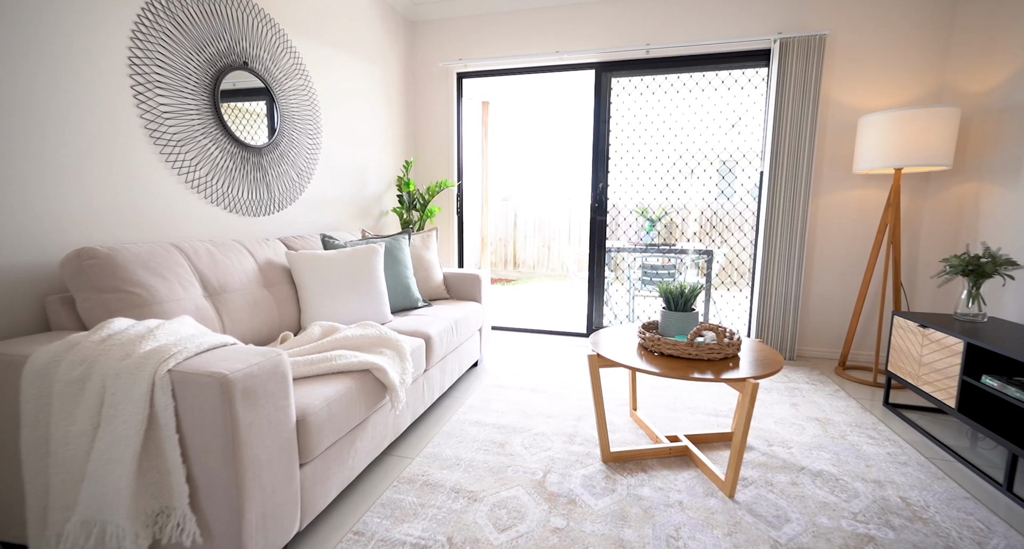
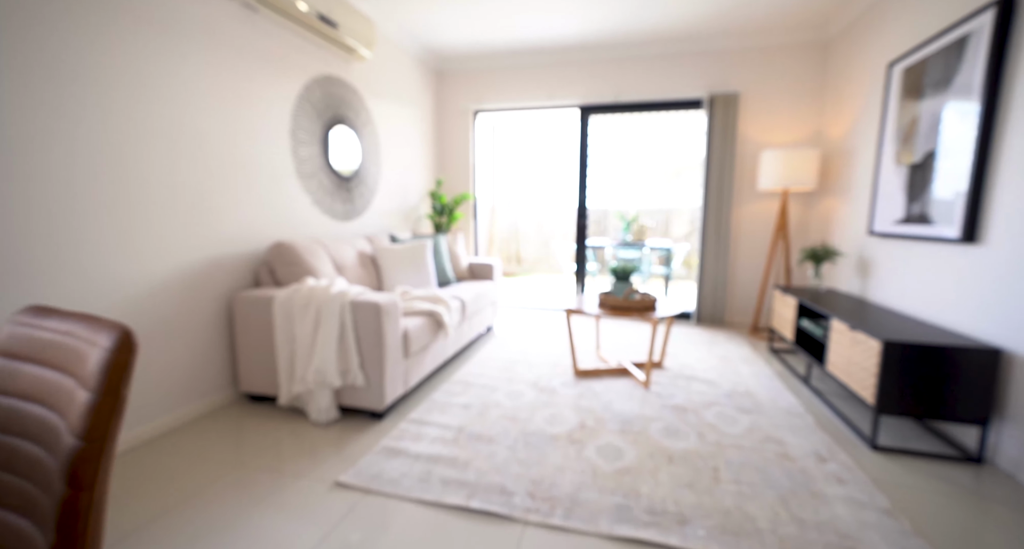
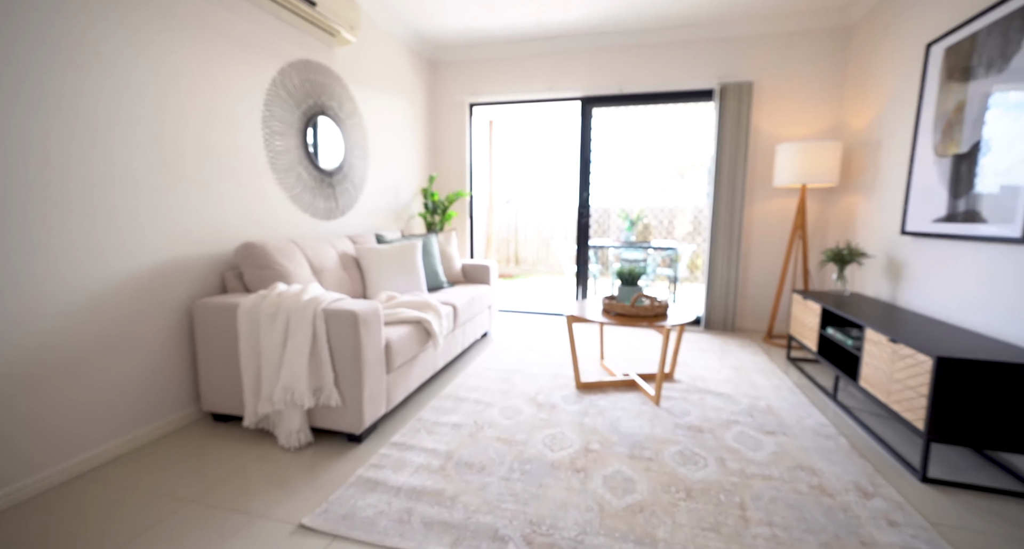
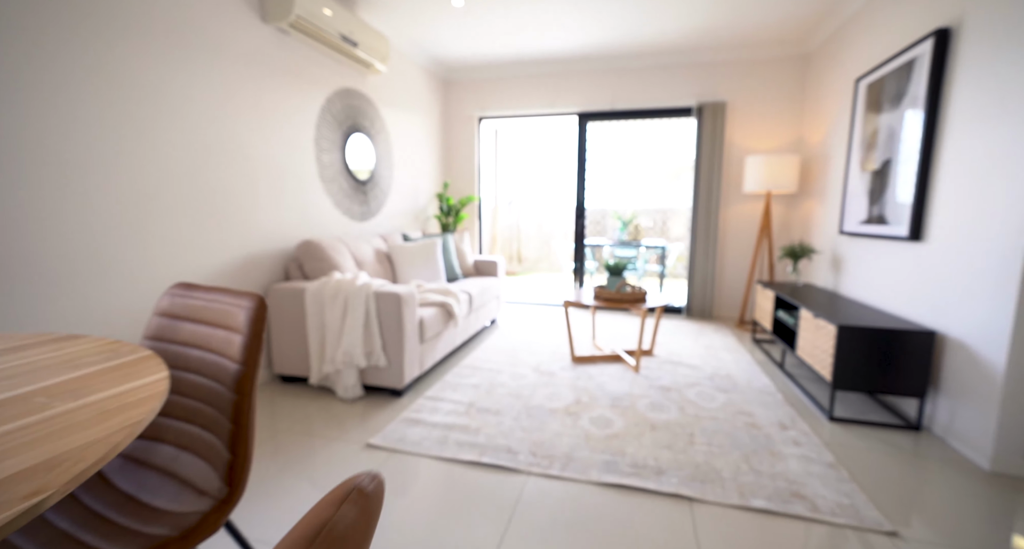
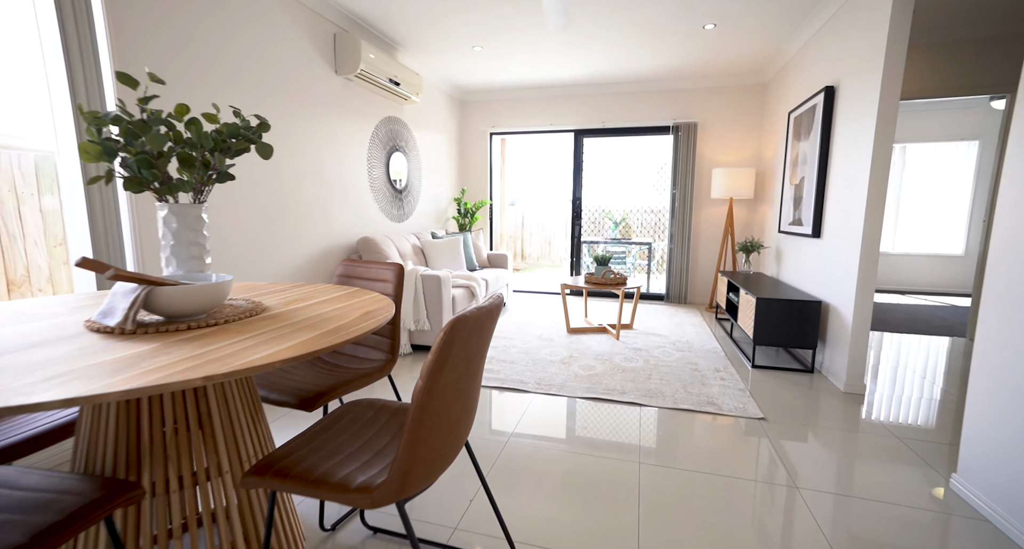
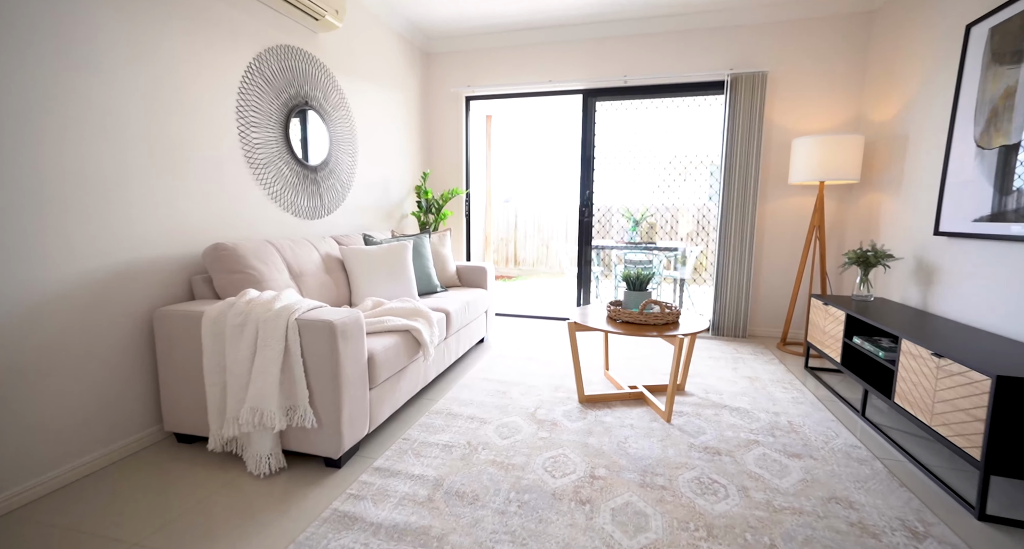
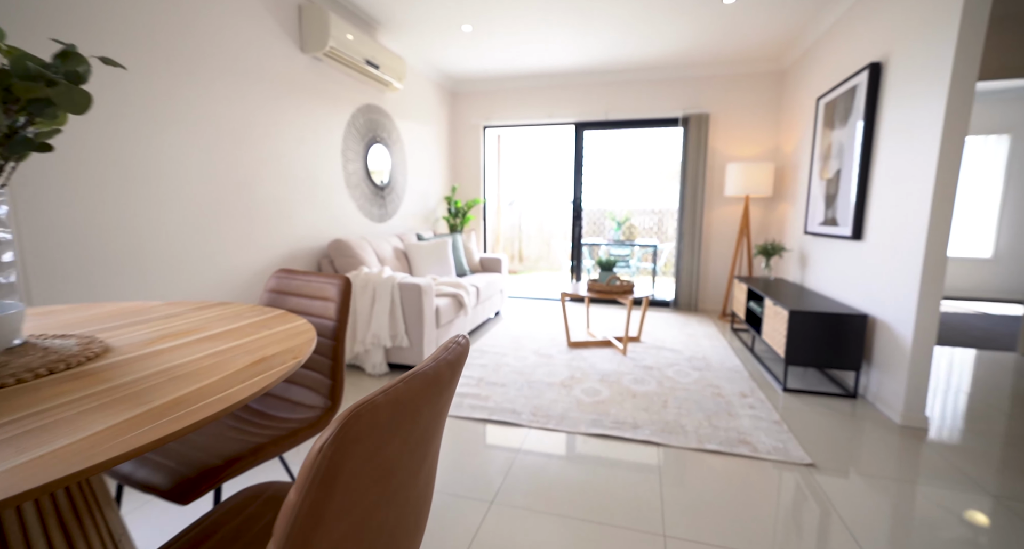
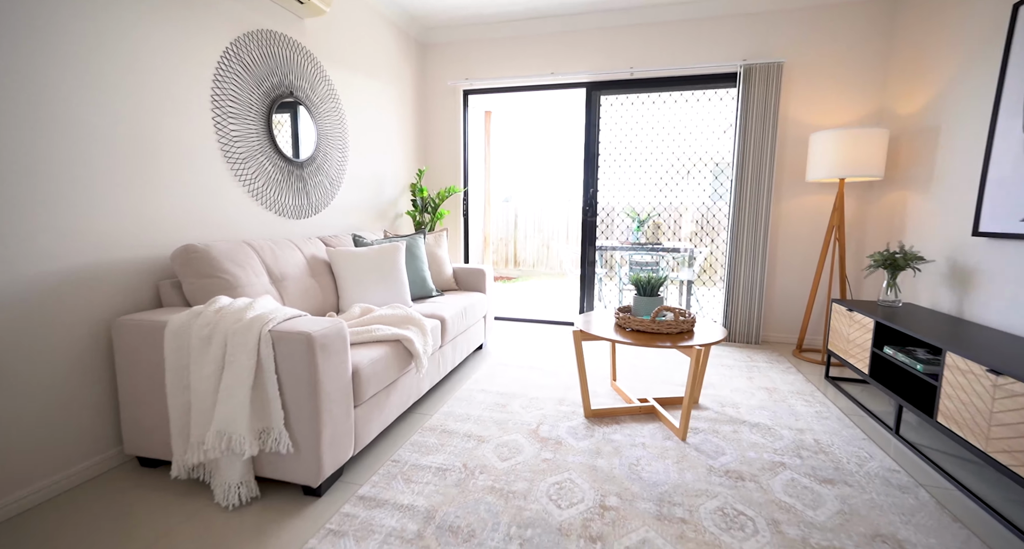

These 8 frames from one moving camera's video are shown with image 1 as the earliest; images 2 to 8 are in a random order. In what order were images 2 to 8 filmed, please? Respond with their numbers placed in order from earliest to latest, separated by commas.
8, 6, 3, 2, 4, 7, 5
